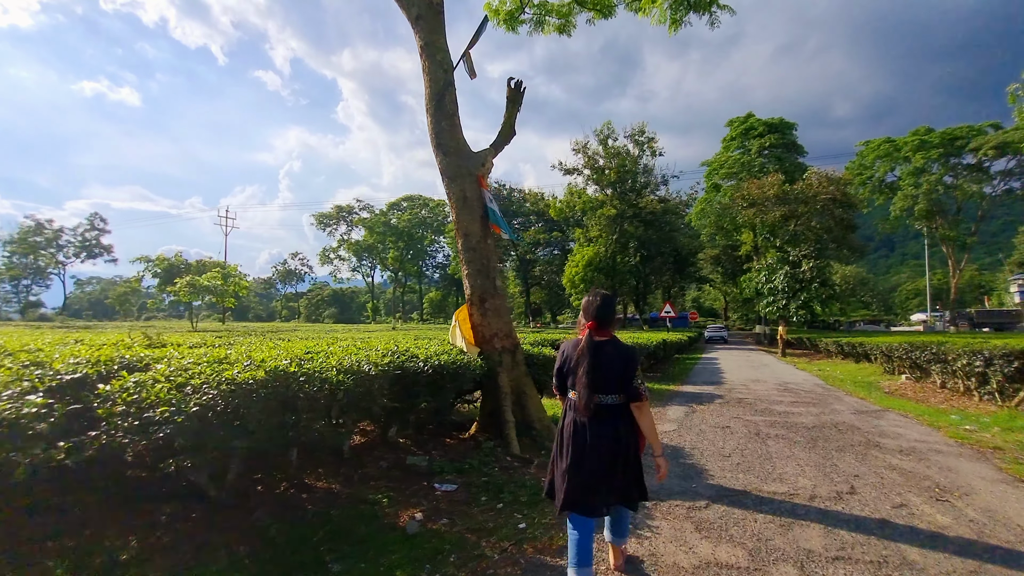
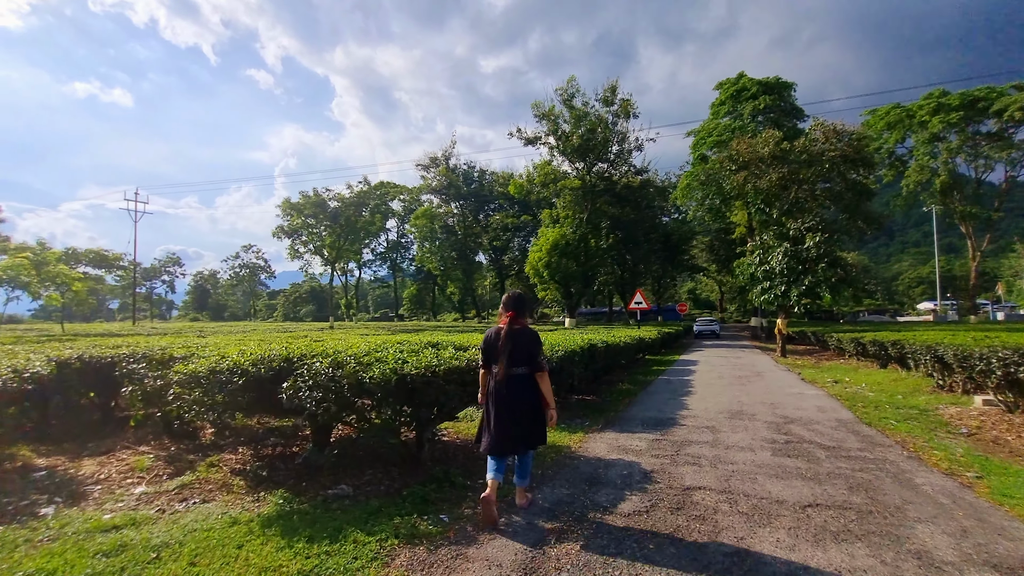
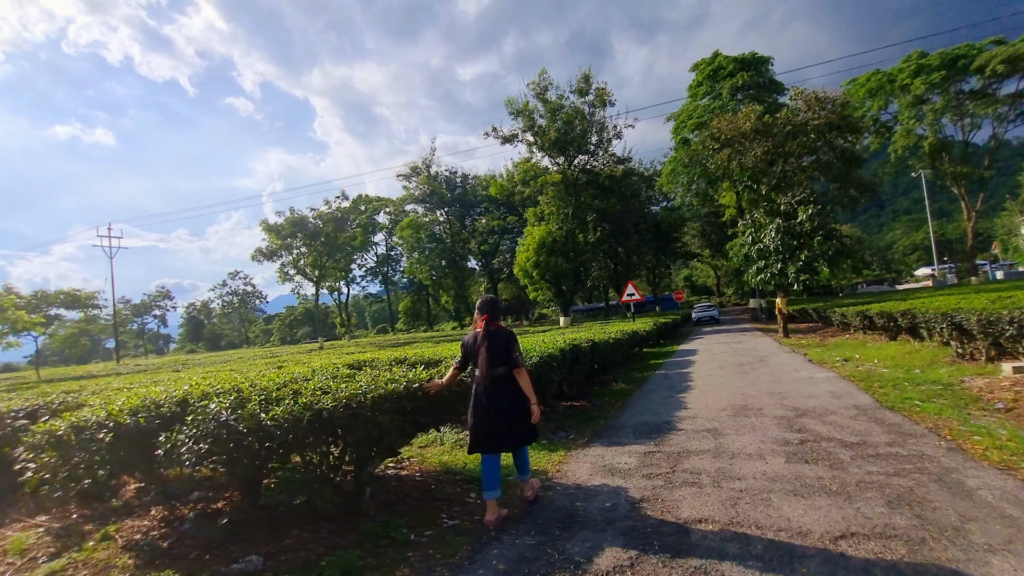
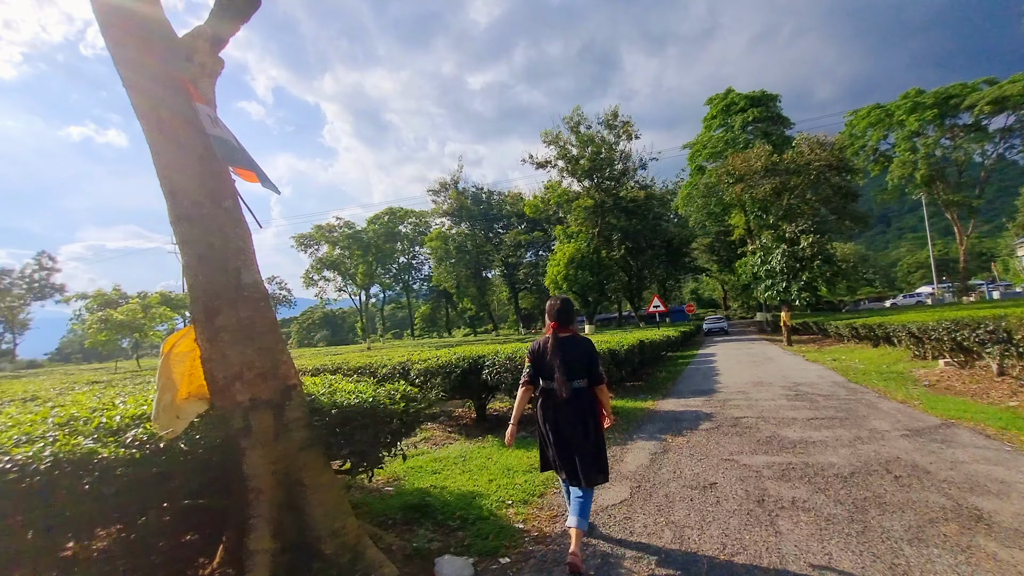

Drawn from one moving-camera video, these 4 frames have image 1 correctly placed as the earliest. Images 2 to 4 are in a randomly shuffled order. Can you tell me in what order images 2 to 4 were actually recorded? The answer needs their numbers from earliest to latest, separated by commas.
4, 2, 3
